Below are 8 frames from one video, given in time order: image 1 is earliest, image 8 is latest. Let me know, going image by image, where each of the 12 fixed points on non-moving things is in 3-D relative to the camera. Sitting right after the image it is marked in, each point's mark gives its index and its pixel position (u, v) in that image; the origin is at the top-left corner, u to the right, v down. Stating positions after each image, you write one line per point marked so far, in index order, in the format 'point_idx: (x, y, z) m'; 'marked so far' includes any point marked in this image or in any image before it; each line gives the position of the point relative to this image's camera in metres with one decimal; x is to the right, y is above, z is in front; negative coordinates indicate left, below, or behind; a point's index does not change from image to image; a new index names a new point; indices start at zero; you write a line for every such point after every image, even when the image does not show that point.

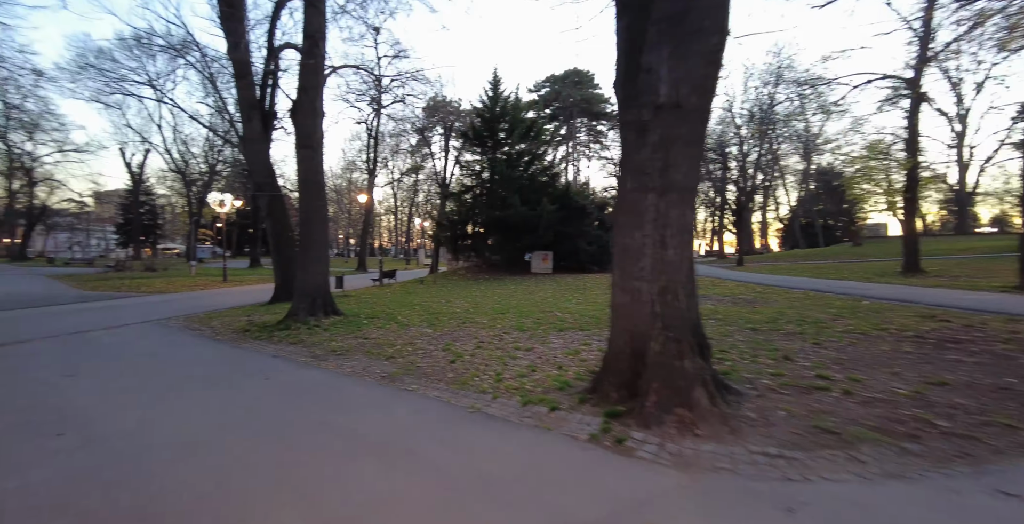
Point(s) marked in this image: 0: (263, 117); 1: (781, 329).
0: (-10.0, +5.9, +15.7) m
1: (+6.9, -1.7, +10.0) m
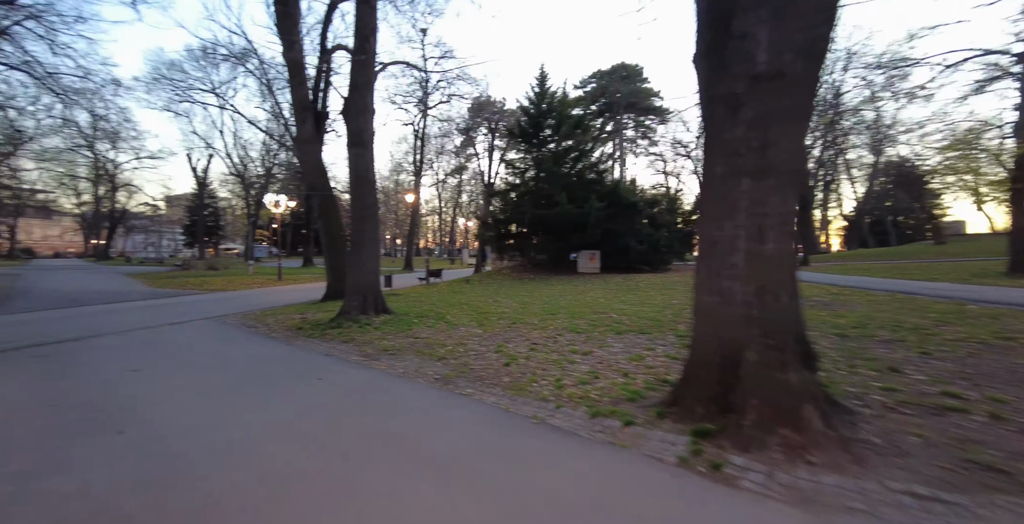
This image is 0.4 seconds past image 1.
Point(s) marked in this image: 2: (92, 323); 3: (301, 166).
0: (-8.1, +5.9, +16.1) m
1: (+8.1, -1.6, +8.8) m
2: (-11.8, -1.8, +10.9) m
3: (-8.6, +4.0, +16.0) m
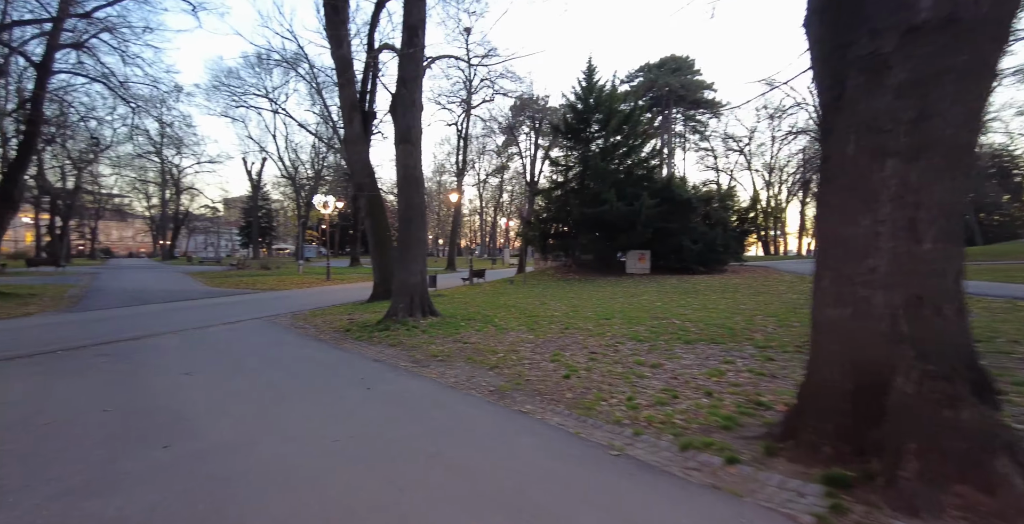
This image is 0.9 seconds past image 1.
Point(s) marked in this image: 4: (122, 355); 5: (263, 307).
0: (-6.2, +5.9, +16.2) m
1: (+9.3, -1.7, +7.3) m
2: (-10.4, -1.8, +11.4) m
3: (-6.7, +4.0, +16.1) m
4: (-7.9, -2.0, +8.0) m
5: (-9.3, -1.7, +14.8) m
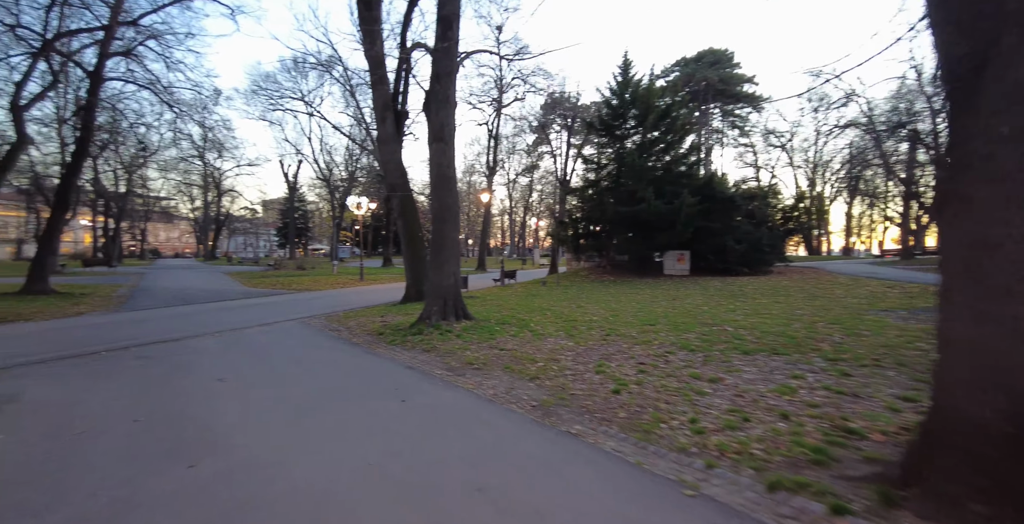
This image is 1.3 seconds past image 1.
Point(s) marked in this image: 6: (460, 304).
0: (-4.8, +5.9, +16.1) m
1: (+9.9, -1.7, +6.2) m
2: (-9.4, -1.8, +11.6) m
3: (-5.3, +3.9, +16.1) m
4: (-7.2, -2.0, +8.0) m
5: (-8.1, -1.8, +14.9) m
6: (-1.4, -1.2, +10.7) m
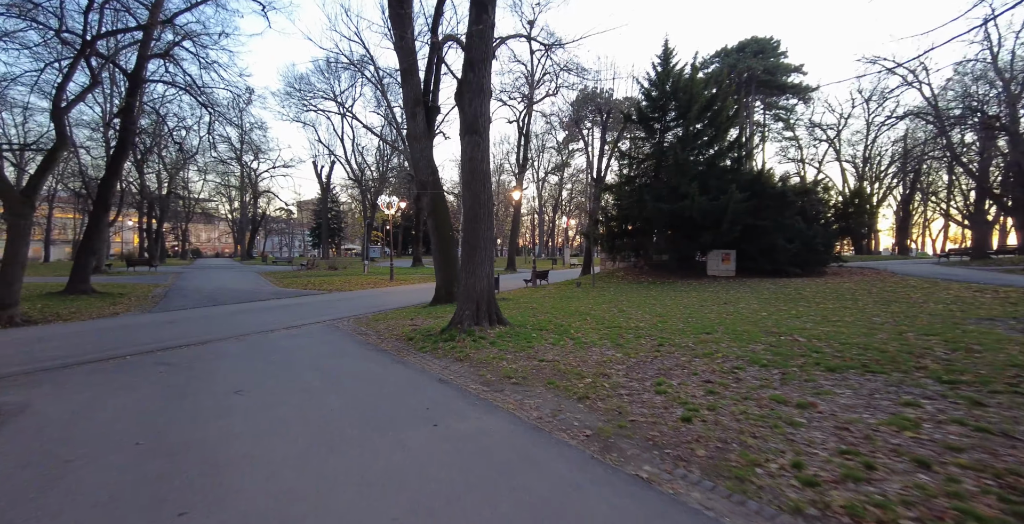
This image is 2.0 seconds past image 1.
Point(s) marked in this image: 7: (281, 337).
0: (-3.5, +5.9, +15.6) m
1: (+10.6, -1.8, +4.7) m
2: (-8.3, -1.8, +11.4) m
3: (-4.0, +3.9, +15.6) m
4: (-6.4, -2.0, +7.7) m
5: (-6.8, -1.8, +14.6) m
6: (-0.5, -1.2, +10.0) m
7: (-6.0, -1.9, +10.2) m
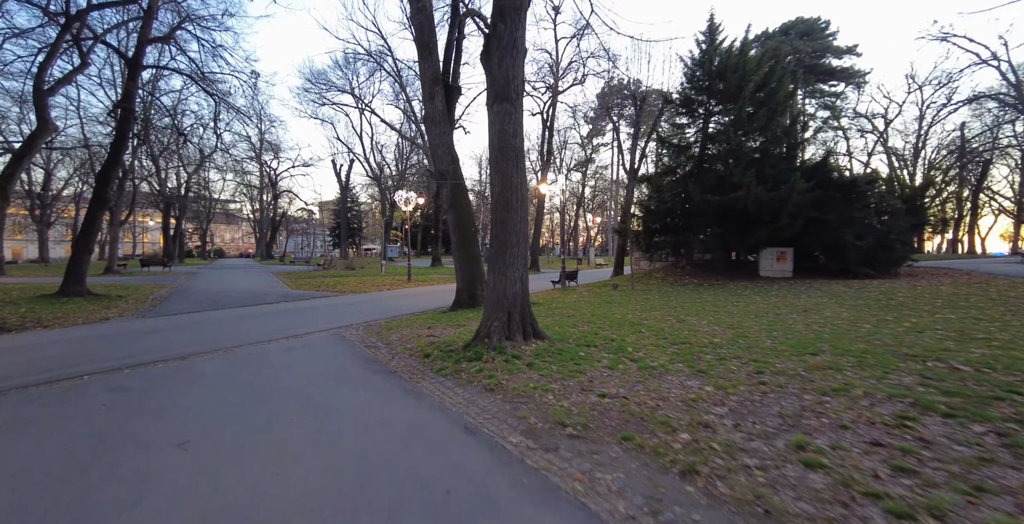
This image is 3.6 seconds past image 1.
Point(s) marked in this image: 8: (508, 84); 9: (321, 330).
0: (-2.4, +5.9, +13.9) m
1: (+11.1, -1.7, +2.3) m
2: (-7.4, -1.8, +9.9) m
3: (-2.9, +3.9, +13.9) m
4: (-5.7, -2.0, +6.1) m
5: (-5.7, -1.8, +13.1) m
6: (+0.3, -1.2, +8.1) m
7: (-5.2, -1.9, +8.6) m
8: (-0.1, +3.5, +7.6) m
9: (-5.4, -1.8, +10.8) m
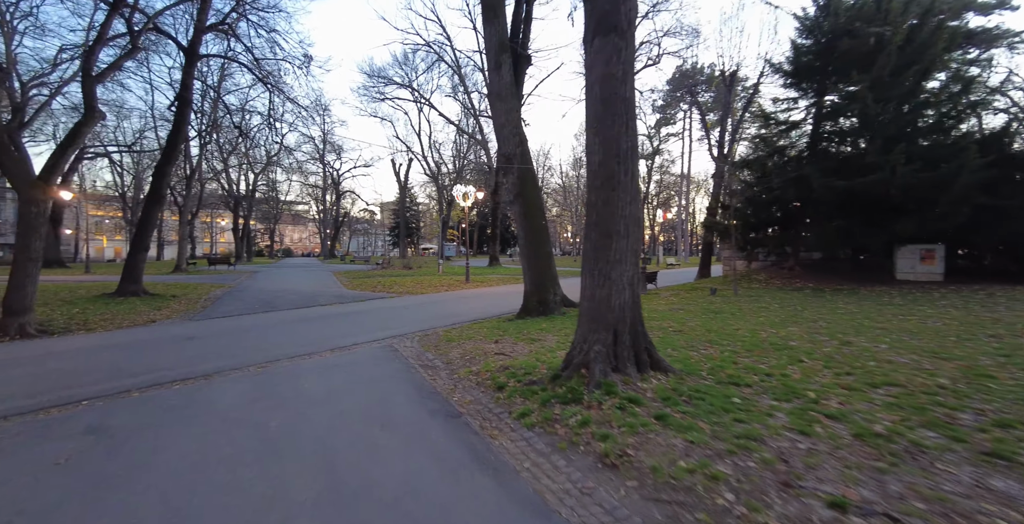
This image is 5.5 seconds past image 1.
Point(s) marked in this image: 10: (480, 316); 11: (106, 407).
0: (0.0, +5.9, +11.8) m
1: (+11.8, -1.7, -1.5) m
2: (-5.6, -1.8, +8.6) m
3: (-0.5, +3.9, +11.9) m
4: (-4.3, -2.0, +4.6) m
5: (-3.5, -1.7, +11.5) m
6: (+1.9, -1.1, +5.7) m
7: (-3.5, -1.9, +6.9) m
8: (+1.4, +3.5, +5.3) m
9: (-3.4, -1.8, +9.2) m
10: (-1.3, -1.7, +12.6) m
11: (-5.5, -2.0, +5.4) m
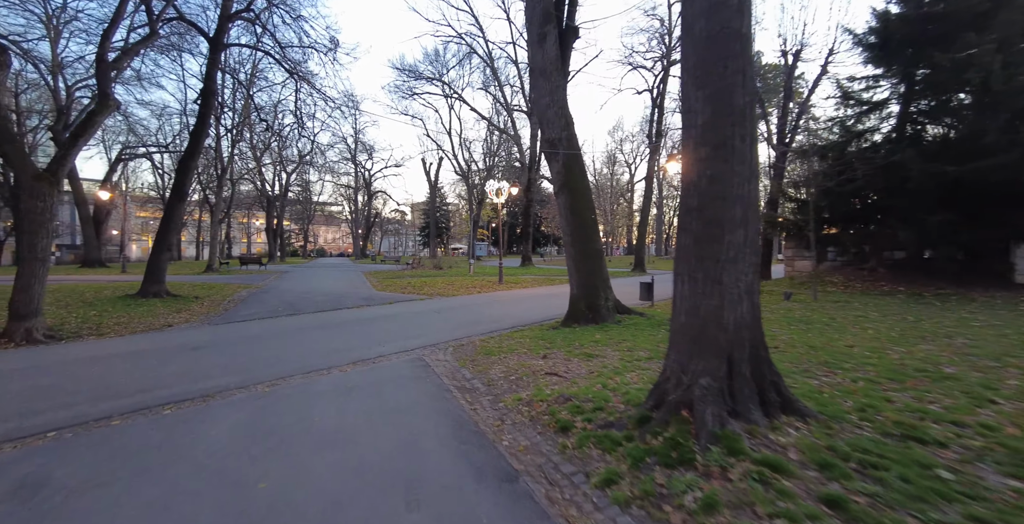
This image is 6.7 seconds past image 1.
0: (+1.2, +5.9, +10.4) m
1: (+11.9, -1.7, -3.8) m
2: (-4.6, -1.8, +7.5) m
3: (+0.7, +4.0, +10.5) m
4: (-3.7, -1.9, +3.4) m
5: (-2.3, -1.7, +10.2) m
6: (+2.6, -1.1, +4.1) m
7: (-2.6, -1.9, +5.7) m
8: (+2.1, +3.5, +3.7) m
9: (-2.4, -1.8, +7.9) m
10: (0.0, -1.7, +11.2) m
11: (-4.8, -1.9, +4.4) m
